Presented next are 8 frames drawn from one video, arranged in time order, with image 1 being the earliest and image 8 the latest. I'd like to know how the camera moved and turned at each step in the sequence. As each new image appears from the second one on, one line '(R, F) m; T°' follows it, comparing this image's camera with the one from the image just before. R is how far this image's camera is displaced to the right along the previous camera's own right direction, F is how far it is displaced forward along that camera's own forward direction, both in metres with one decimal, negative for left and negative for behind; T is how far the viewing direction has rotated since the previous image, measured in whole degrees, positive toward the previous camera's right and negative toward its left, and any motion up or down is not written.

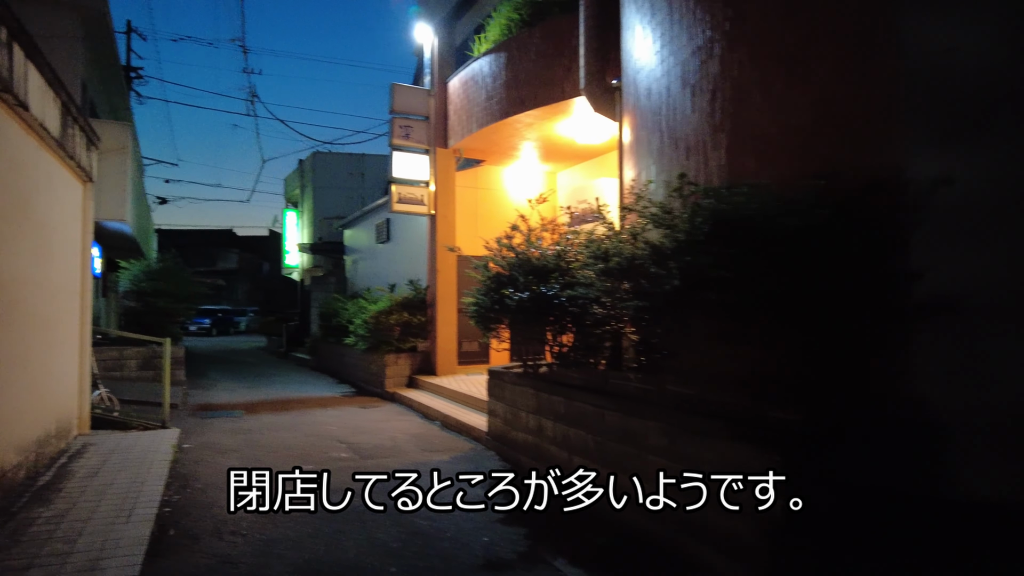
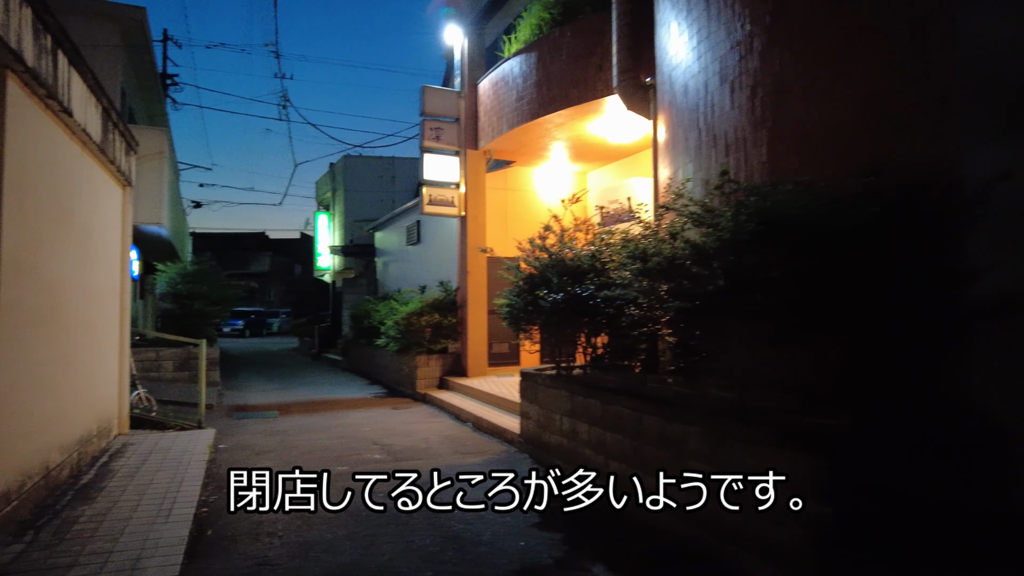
(-0.1, +0.1) m; -3°
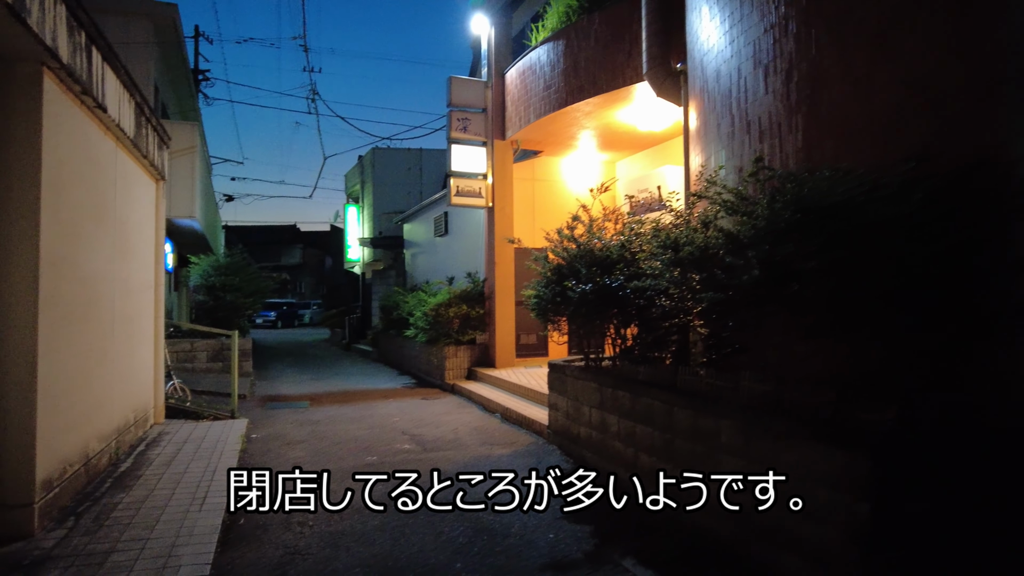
(0.0, +0.1) m; -3°
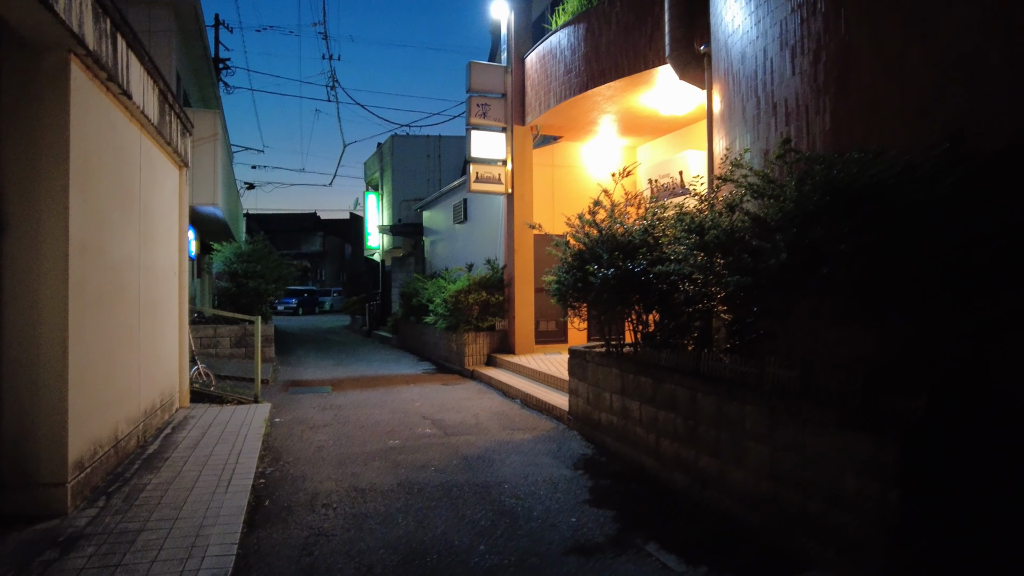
(0.0, 0.0) m; -2°
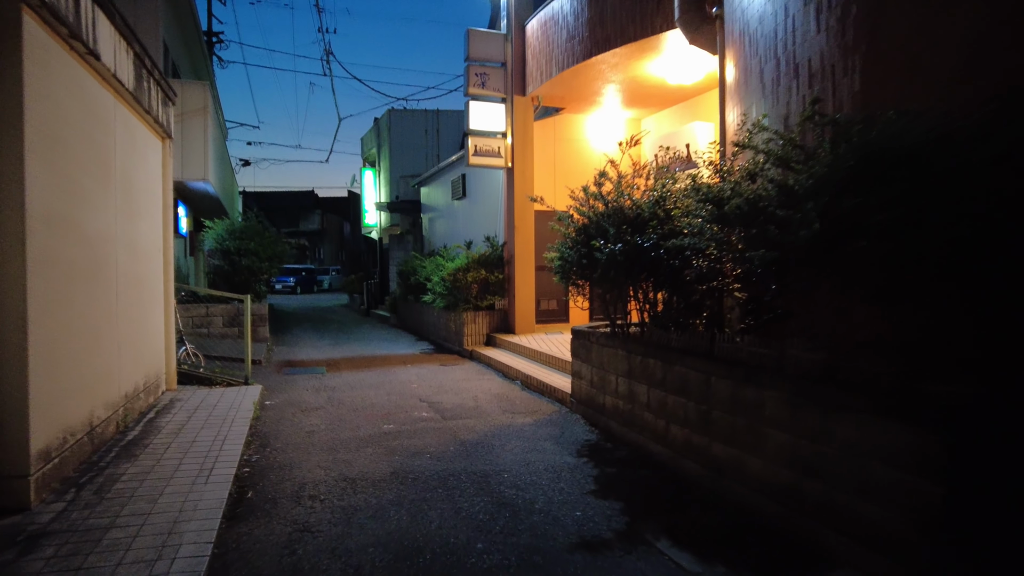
(0.0, +0.4) m; 0°
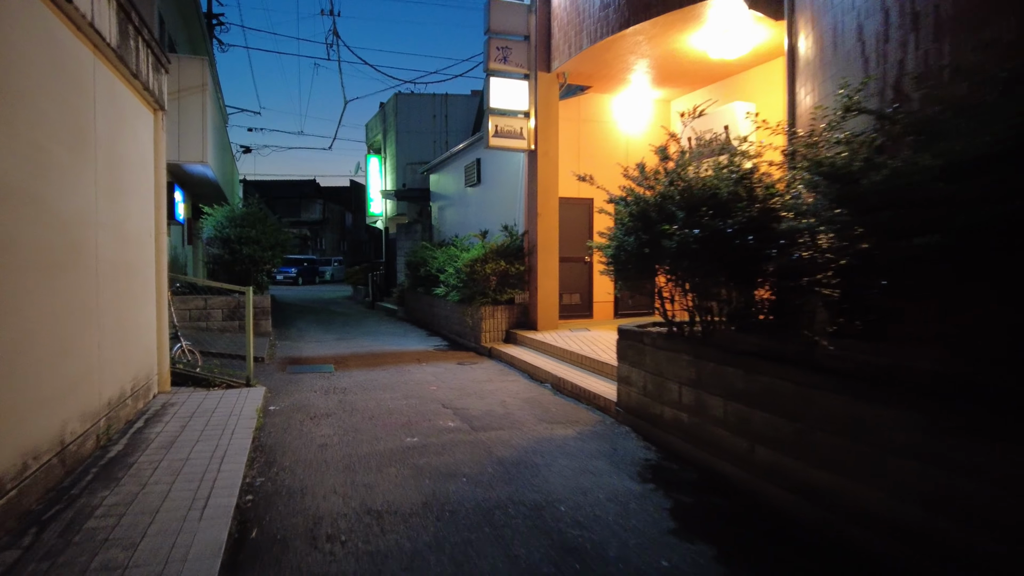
(-0.4, +0.9) m; 0°
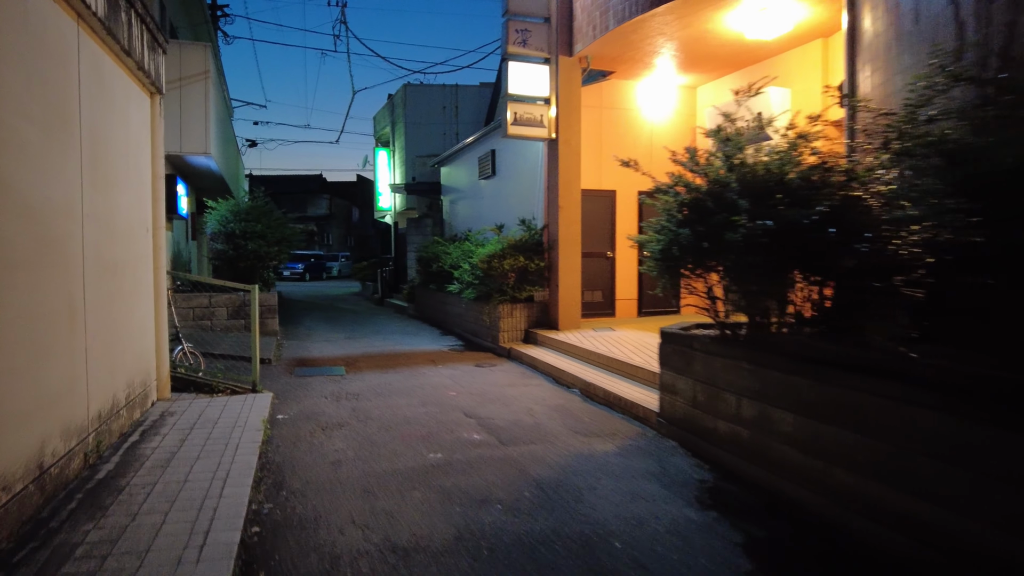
(-0.2, +0.6) m; 0°
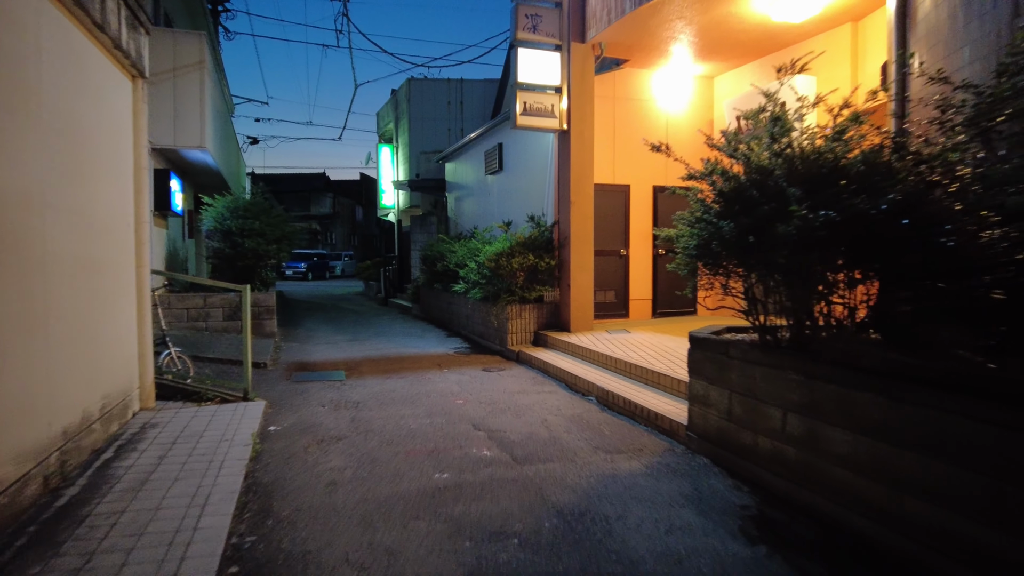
(-0.1, +0.5) m; 0°
